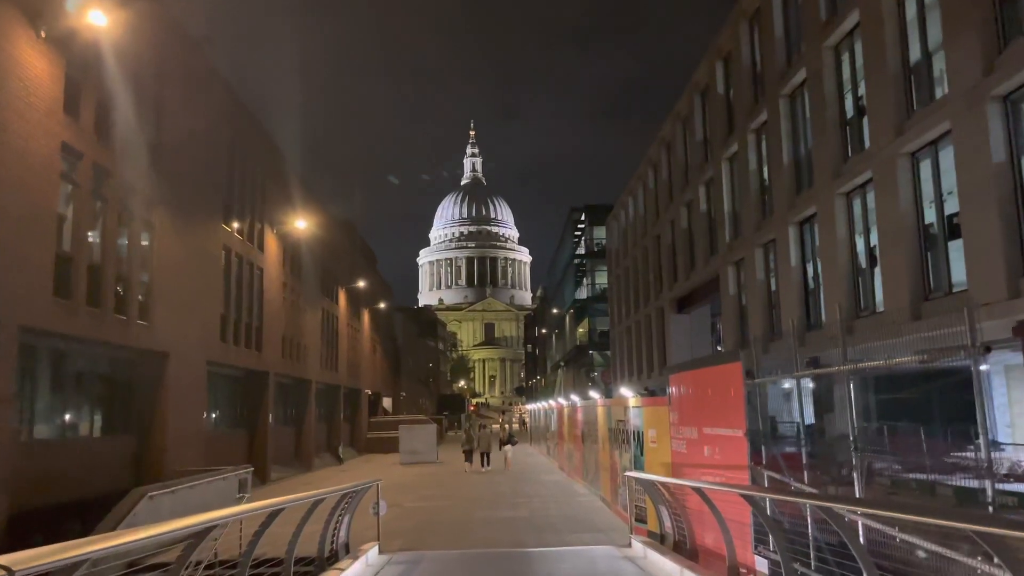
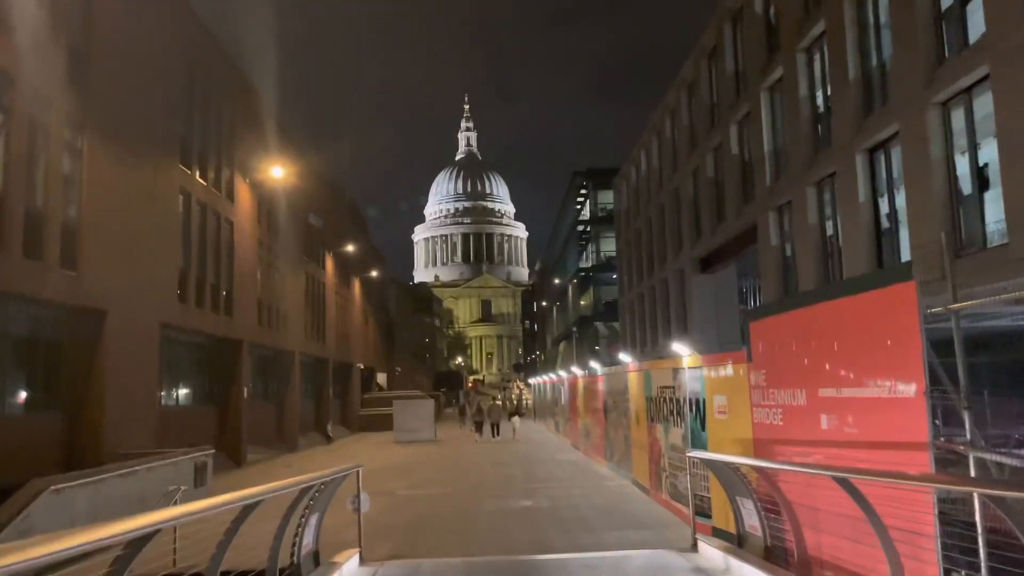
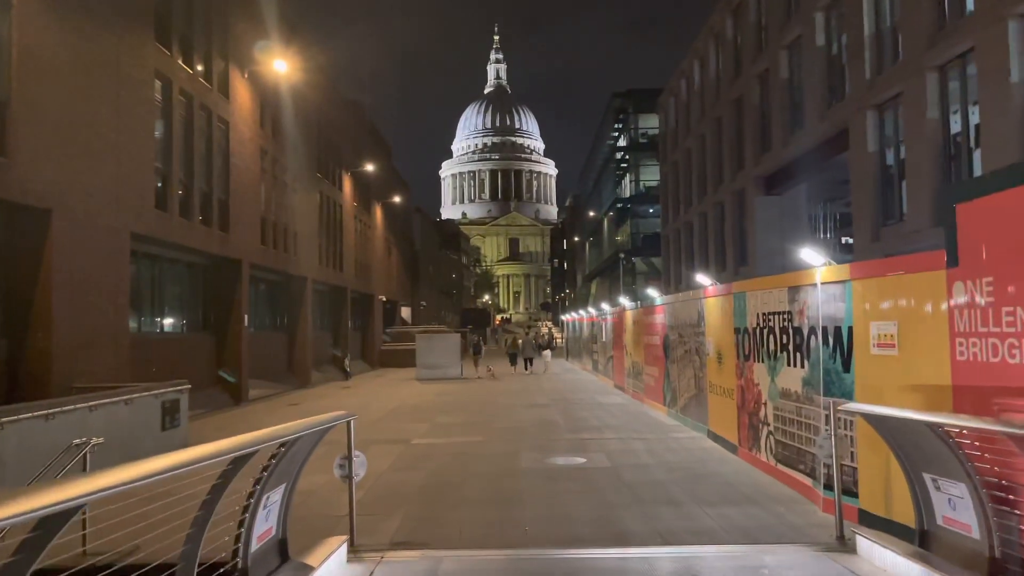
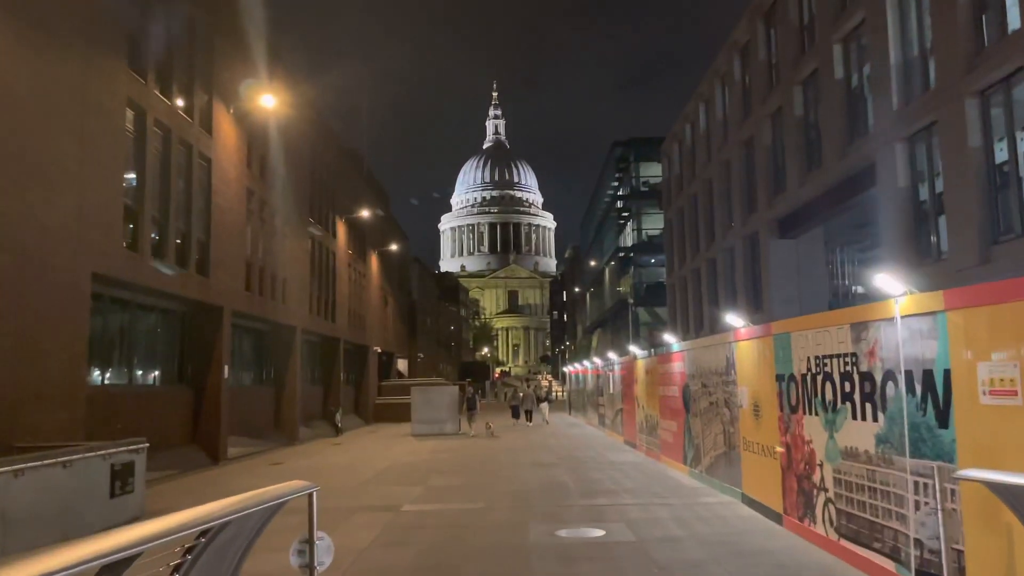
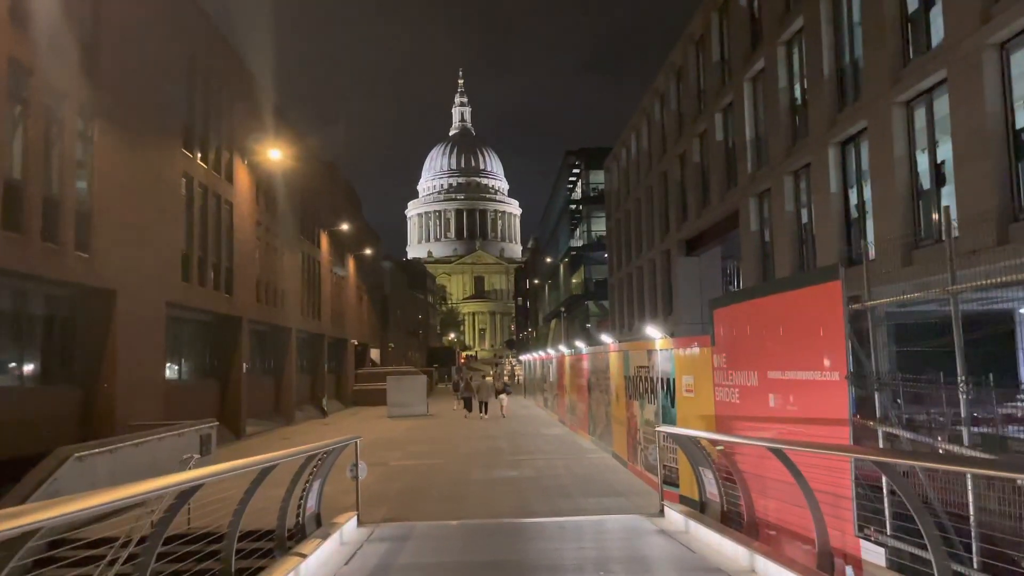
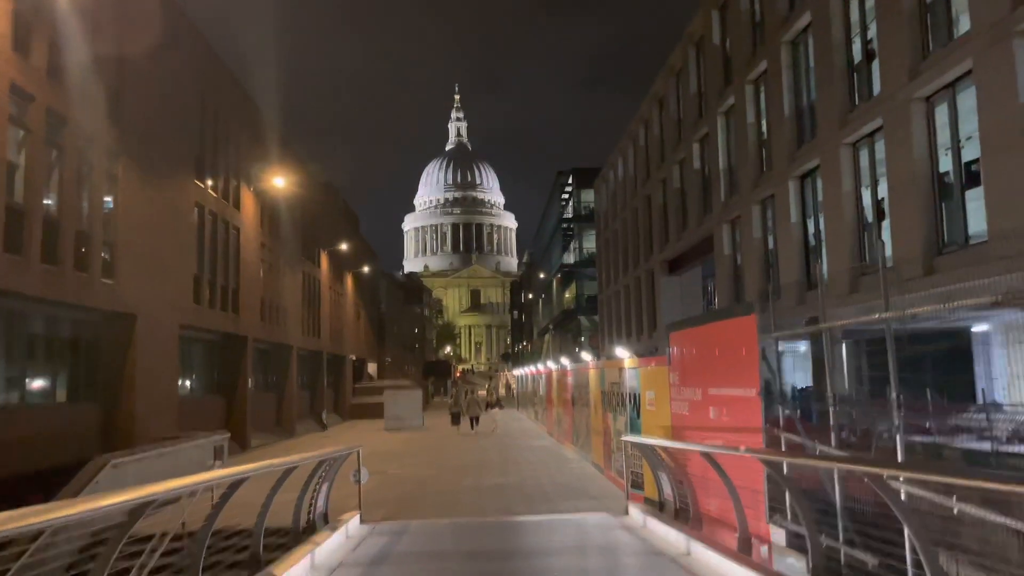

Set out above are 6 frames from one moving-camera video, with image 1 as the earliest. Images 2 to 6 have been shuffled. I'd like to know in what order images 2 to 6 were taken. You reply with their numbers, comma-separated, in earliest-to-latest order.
6, 5, 2, 3, 4
